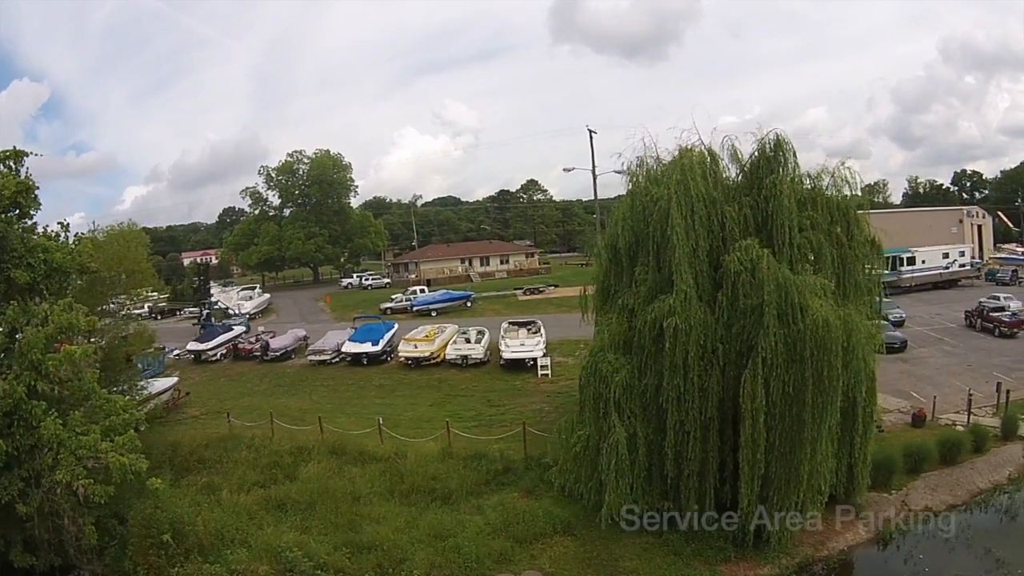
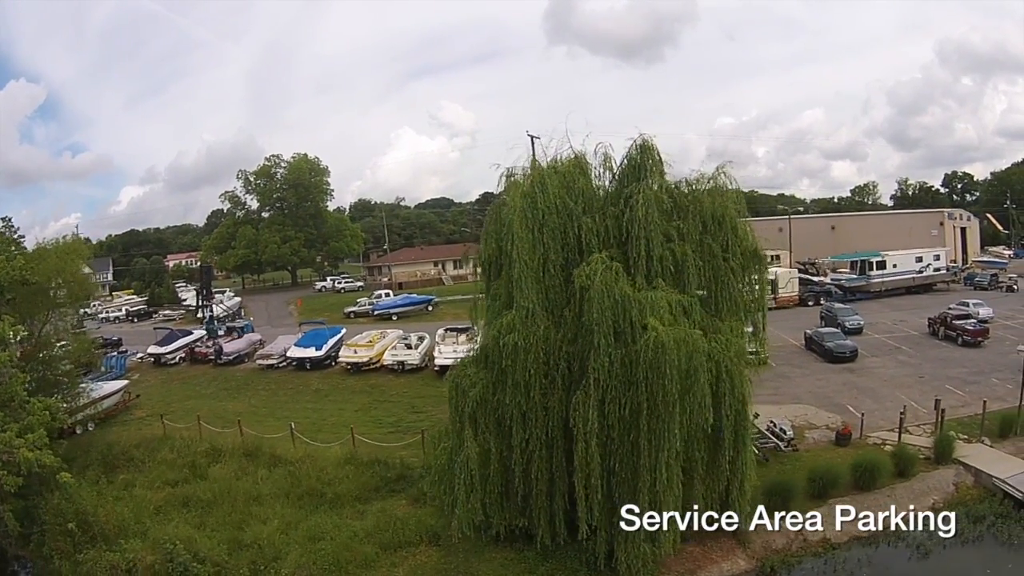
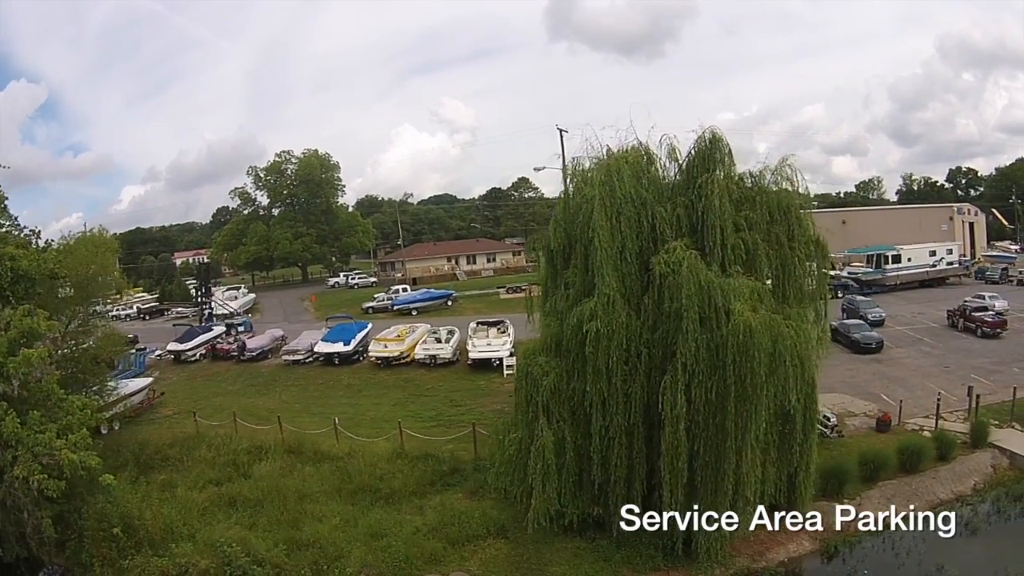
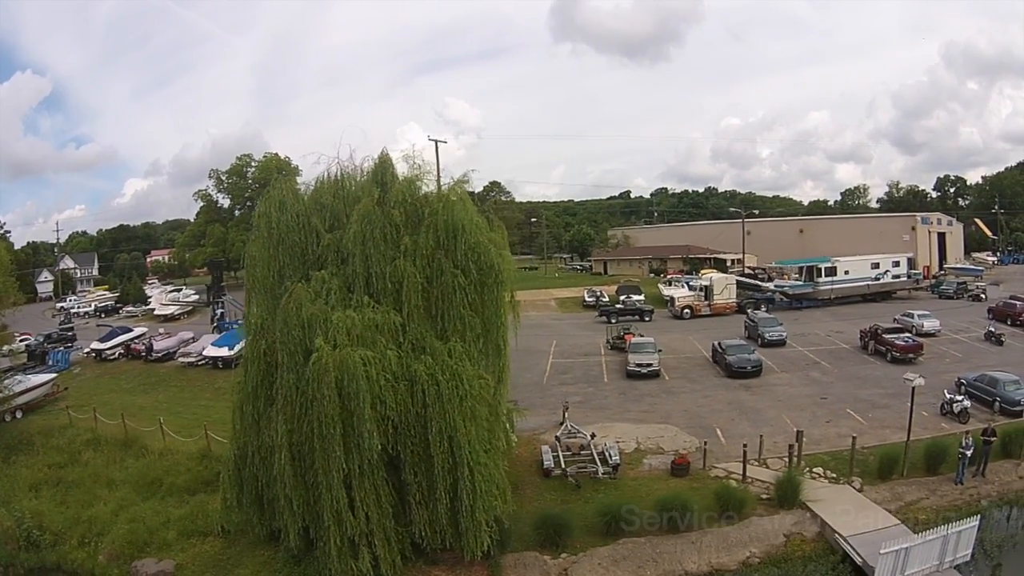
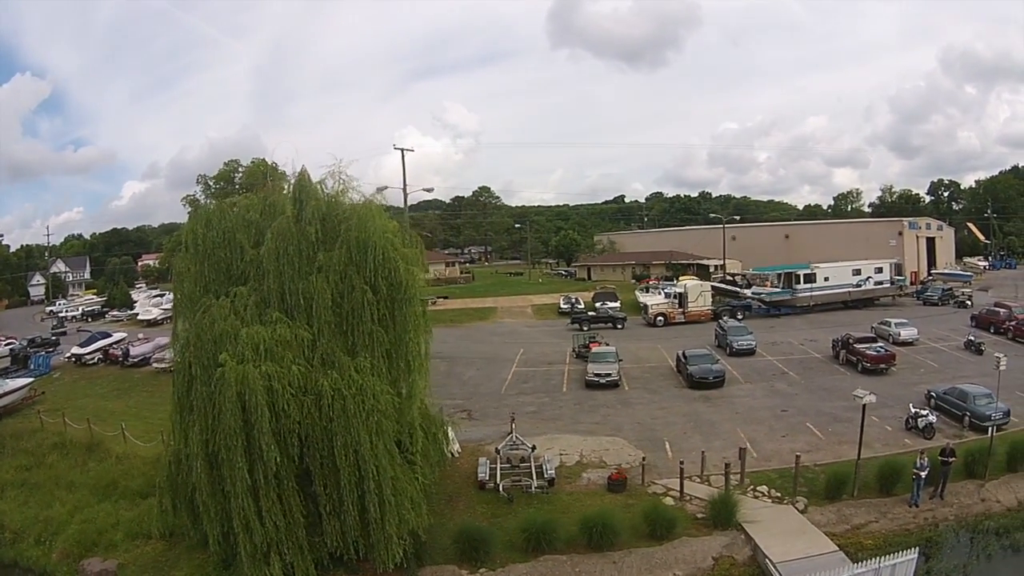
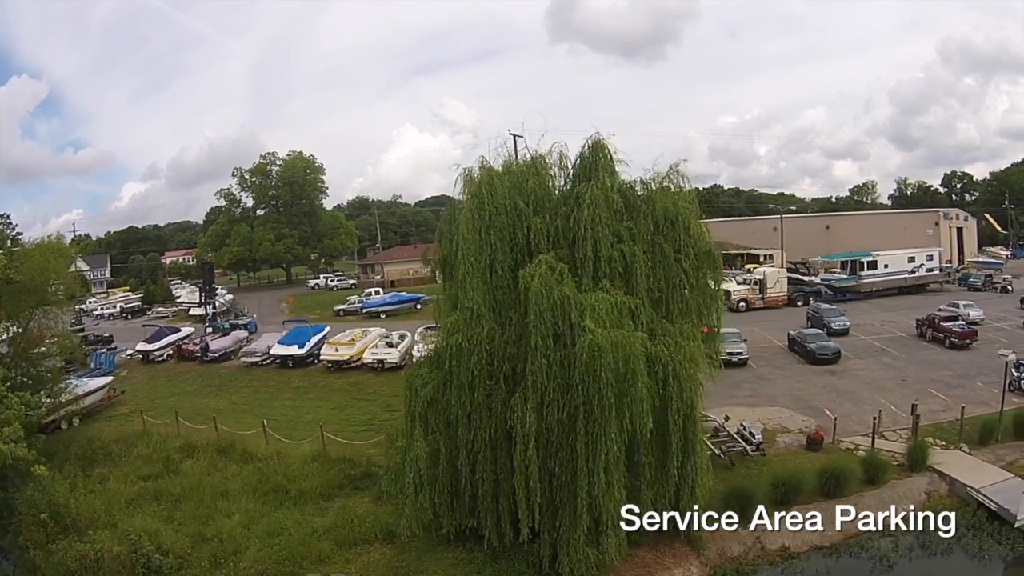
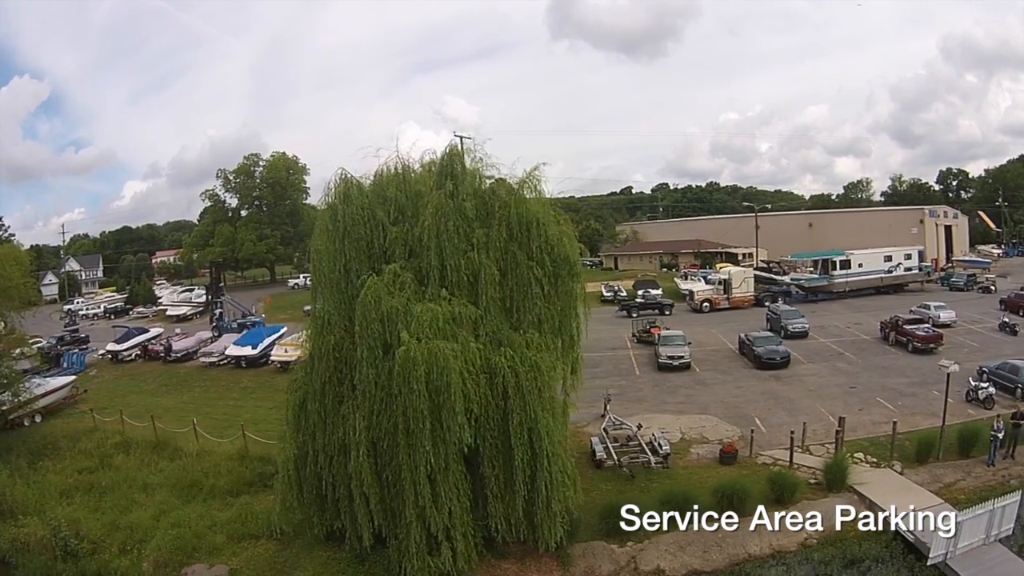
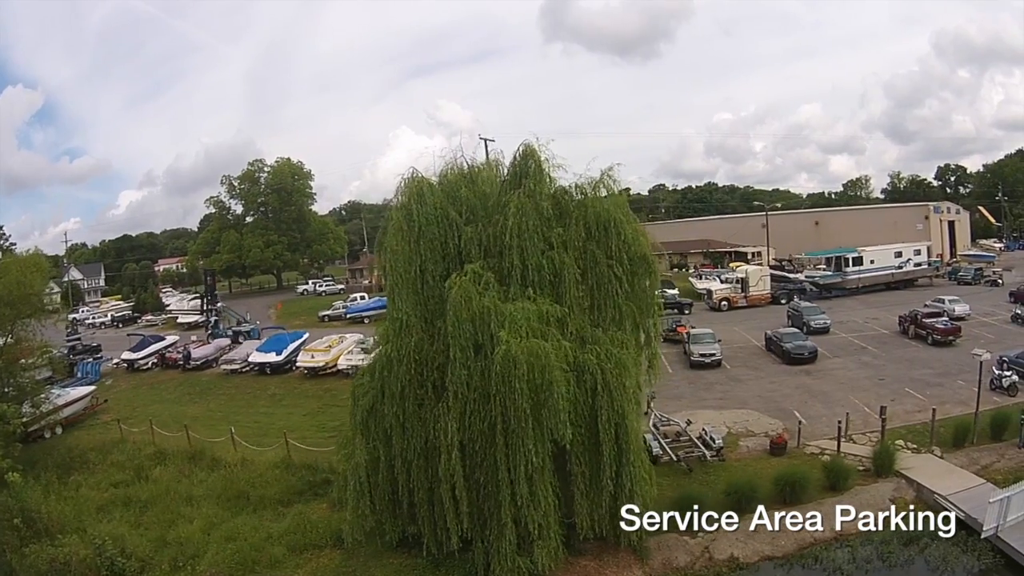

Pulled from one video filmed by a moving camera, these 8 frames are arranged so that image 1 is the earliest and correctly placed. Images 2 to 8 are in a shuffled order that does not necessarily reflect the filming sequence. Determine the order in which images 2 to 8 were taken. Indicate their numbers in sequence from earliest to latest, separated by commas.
3, 2, 6, 8, 7, 4, 5
